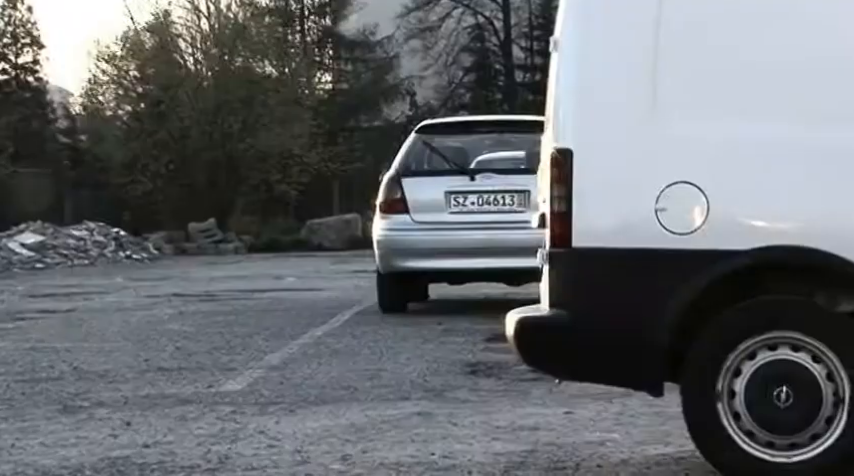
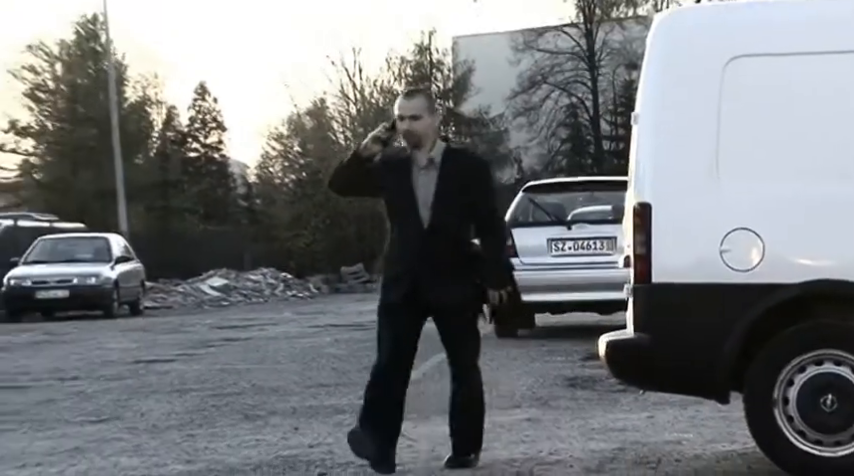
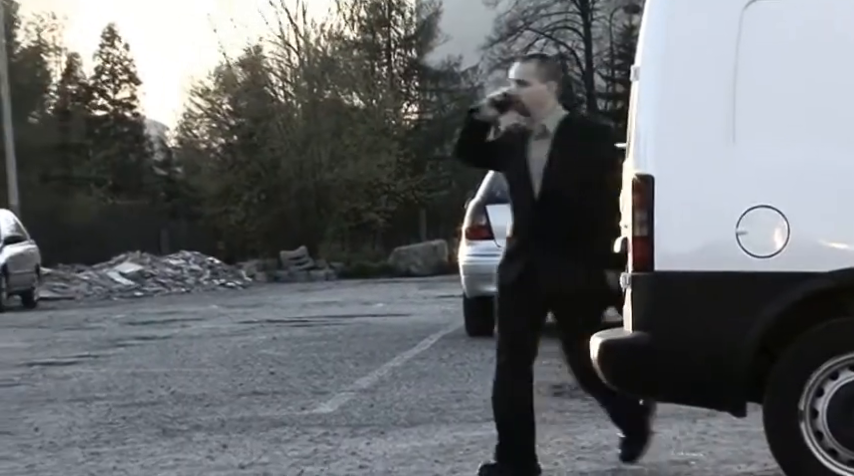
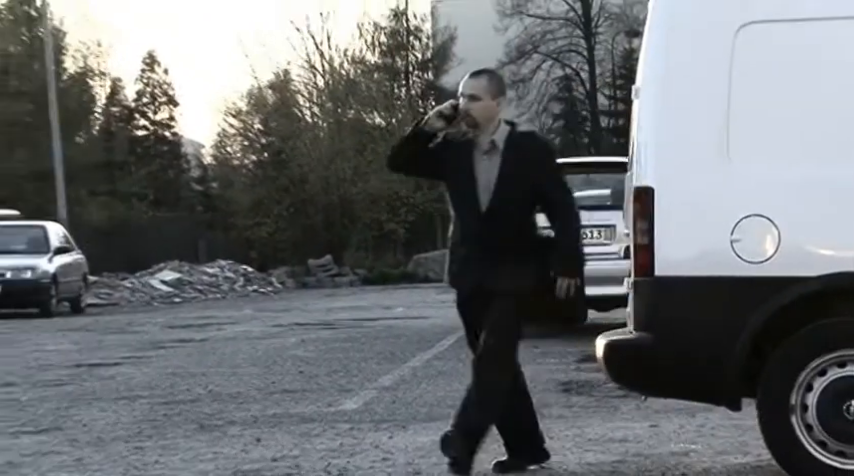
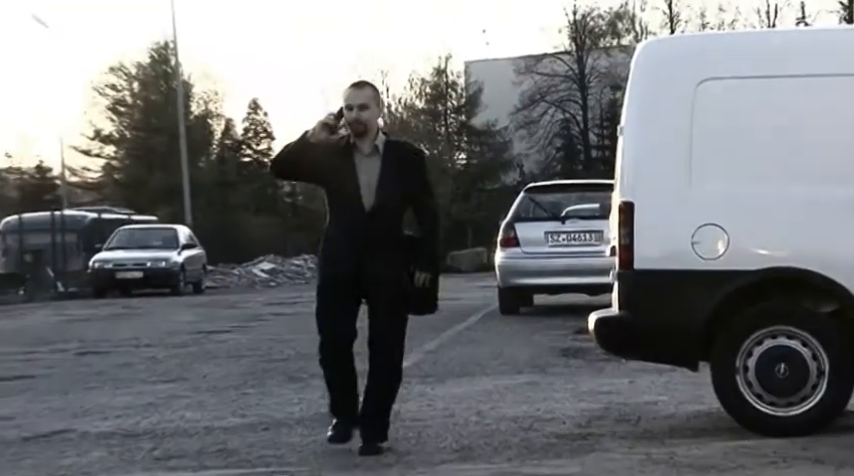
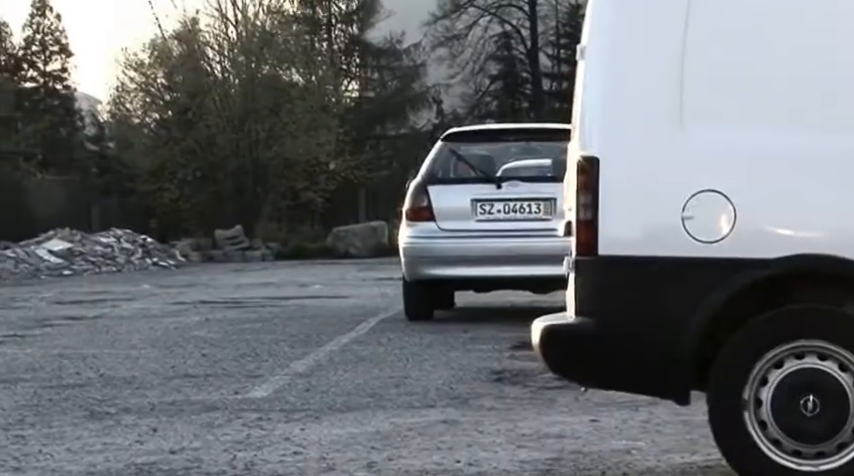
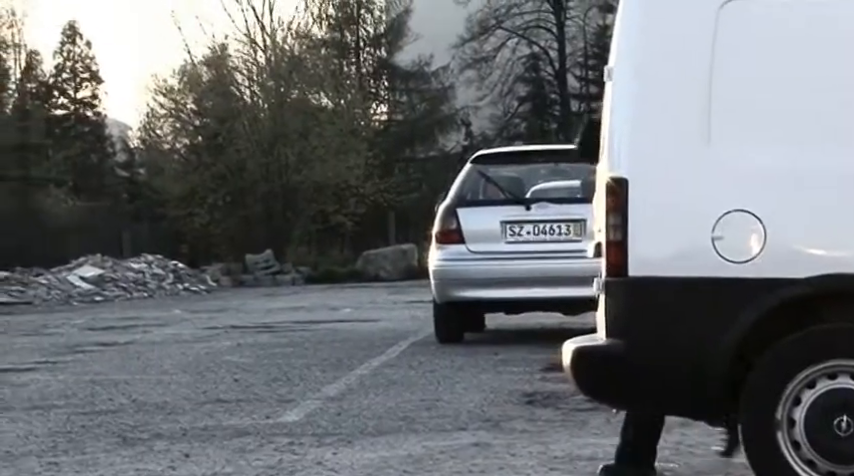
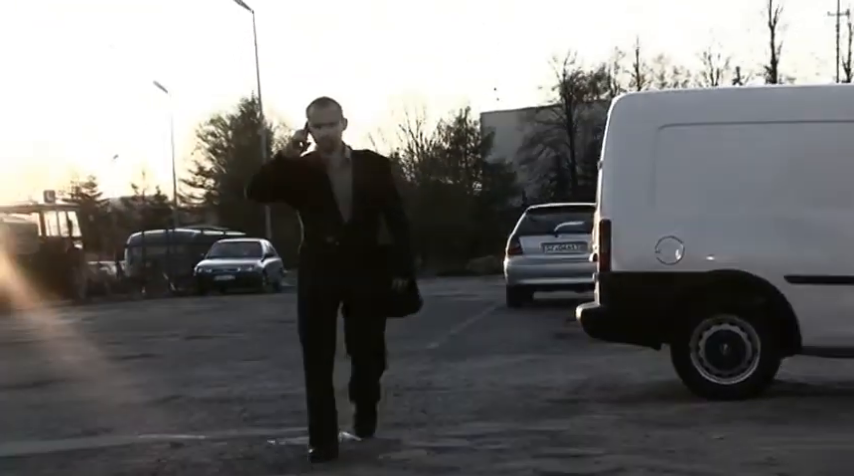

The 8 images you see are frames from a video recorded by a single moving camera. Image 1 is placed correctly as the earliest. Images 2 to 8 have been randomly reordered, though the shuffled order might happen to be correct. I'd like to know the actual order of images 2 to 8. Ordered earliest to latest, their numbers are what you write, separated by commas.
6, 7, 3, 4, 2, 5, 8
